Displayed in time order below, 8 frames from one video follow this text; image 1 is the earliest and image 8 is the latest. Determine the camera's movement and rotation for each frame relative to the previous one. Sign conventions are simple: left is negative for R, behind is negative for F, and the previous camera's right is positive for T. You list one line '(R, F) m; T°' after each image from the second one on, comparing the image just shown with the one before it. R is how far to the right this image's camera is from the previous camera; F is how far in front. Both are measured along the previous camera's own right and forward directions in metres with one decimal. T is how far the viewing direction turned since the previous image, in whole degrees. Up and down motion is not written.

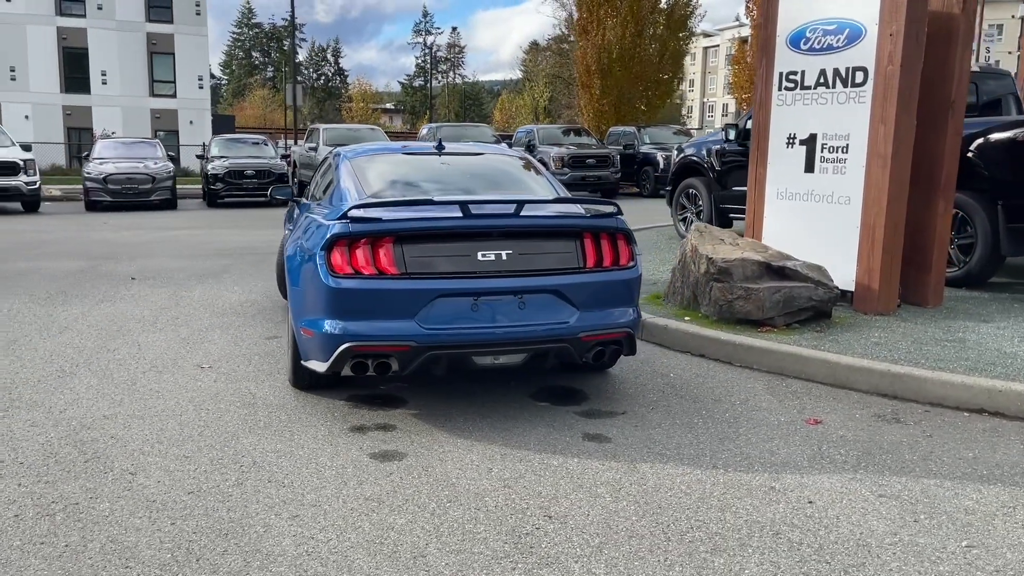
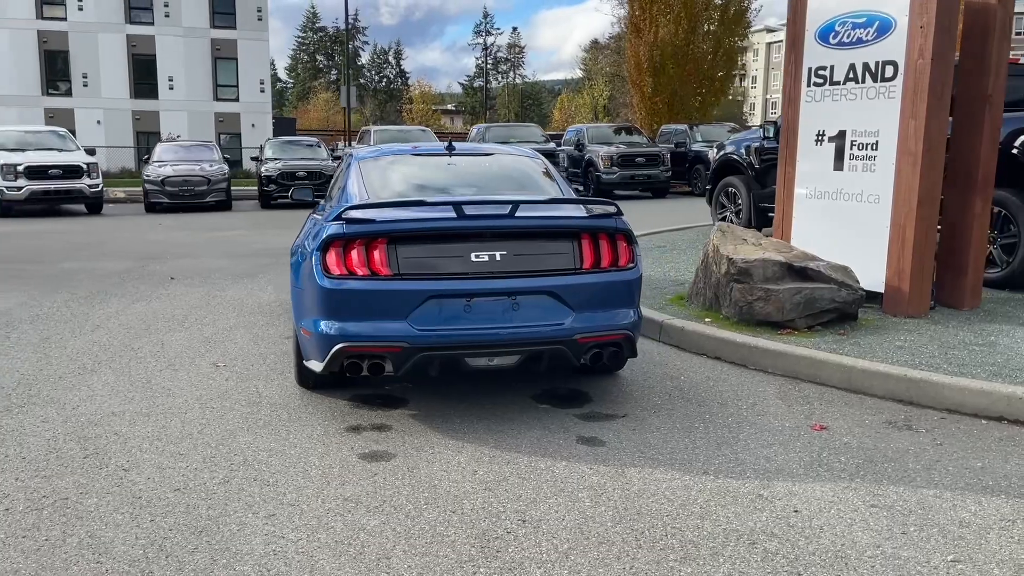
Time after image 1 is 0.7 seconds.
(+0.4, 0.0) m; -4°
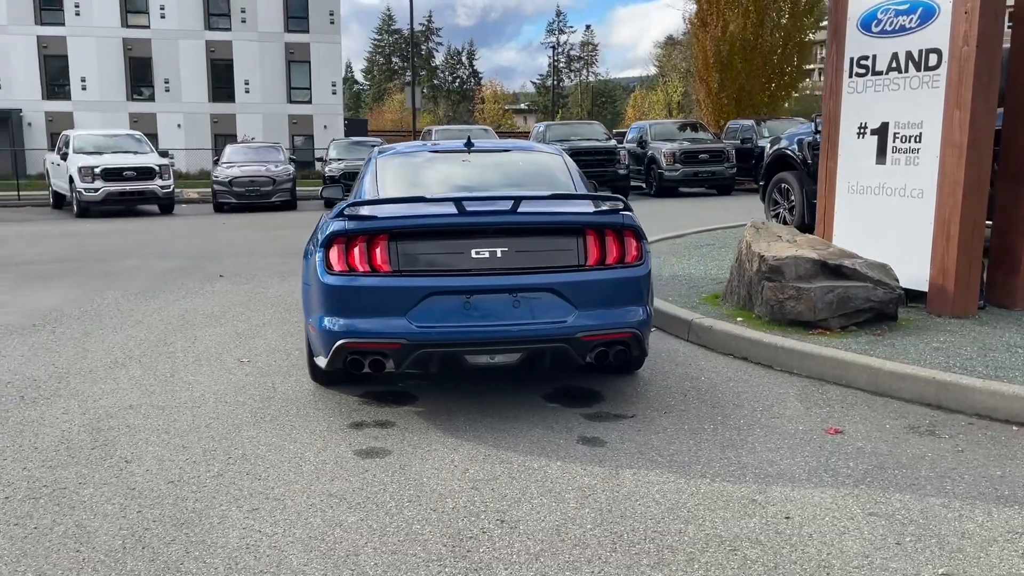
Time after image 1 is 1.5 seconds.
(+0.4, +0.1) m; -5°
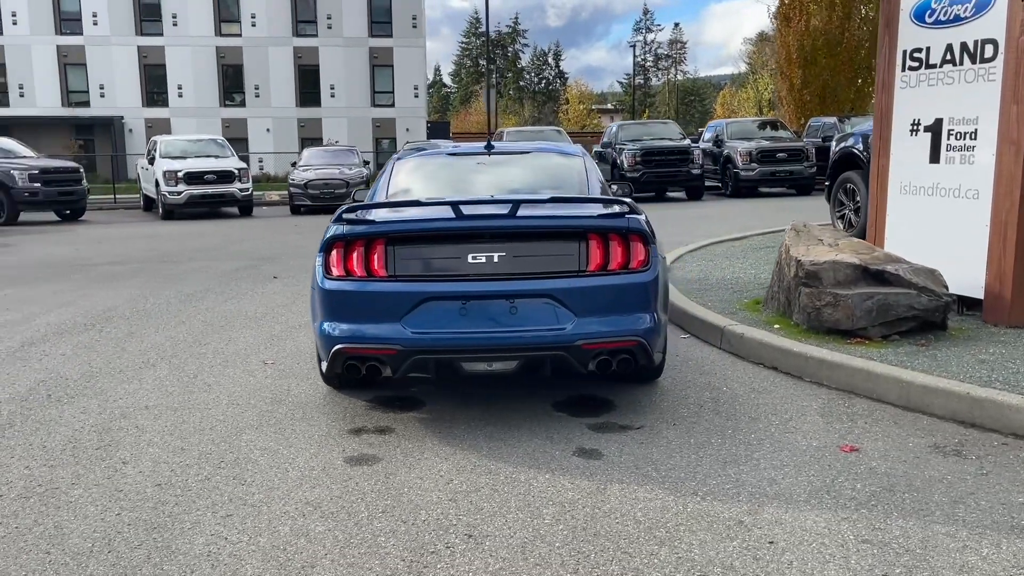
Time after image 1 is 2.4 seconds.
(+0.5, +0.1) m; -6°
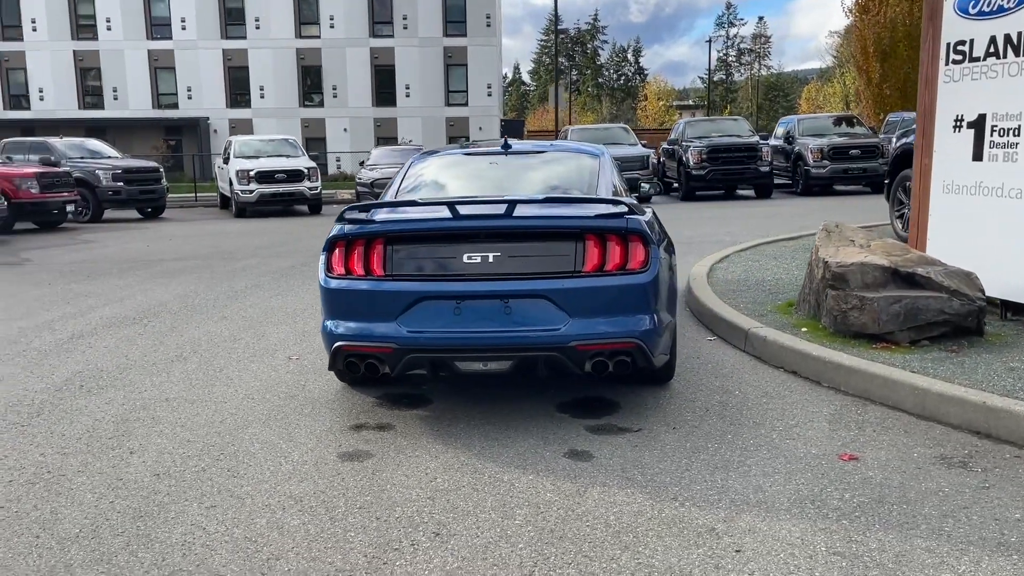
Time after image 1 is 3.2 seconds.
(+0.4, 0.0) m; -5°
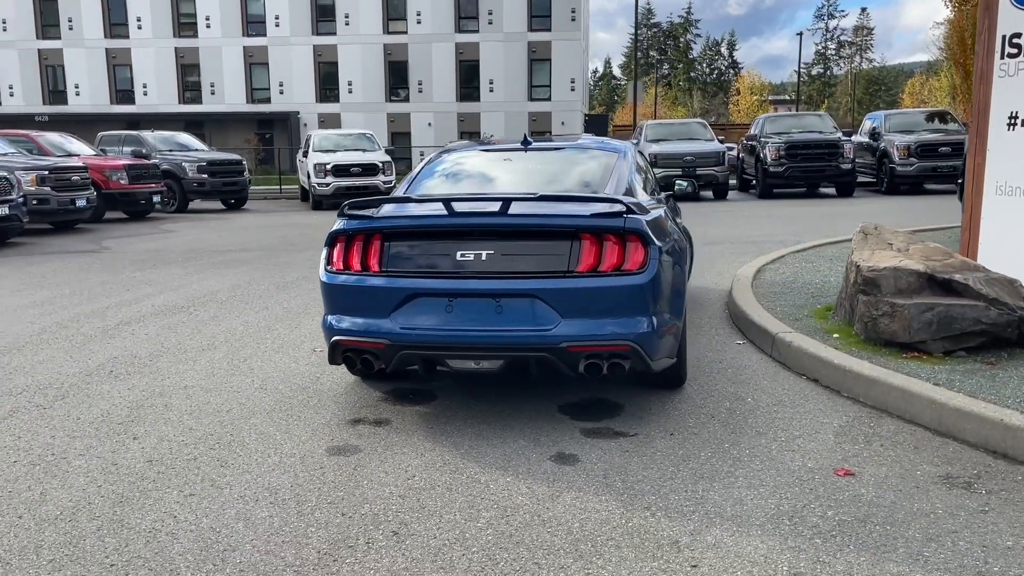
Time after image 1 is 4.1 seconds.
(+0.5, +0.1) m; -6°
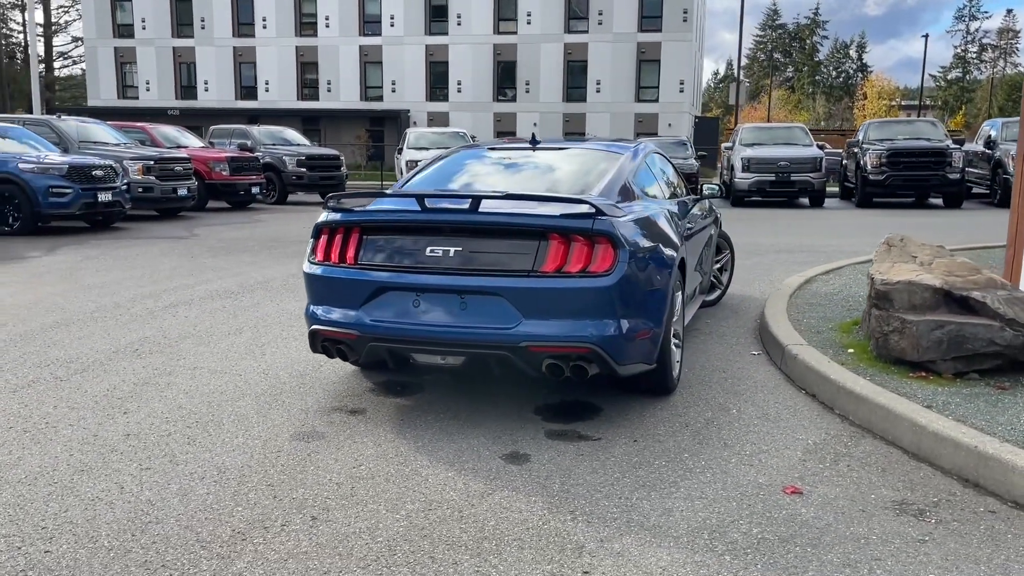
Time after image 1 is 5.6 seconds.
(+0.7, 0.0) m; -7°
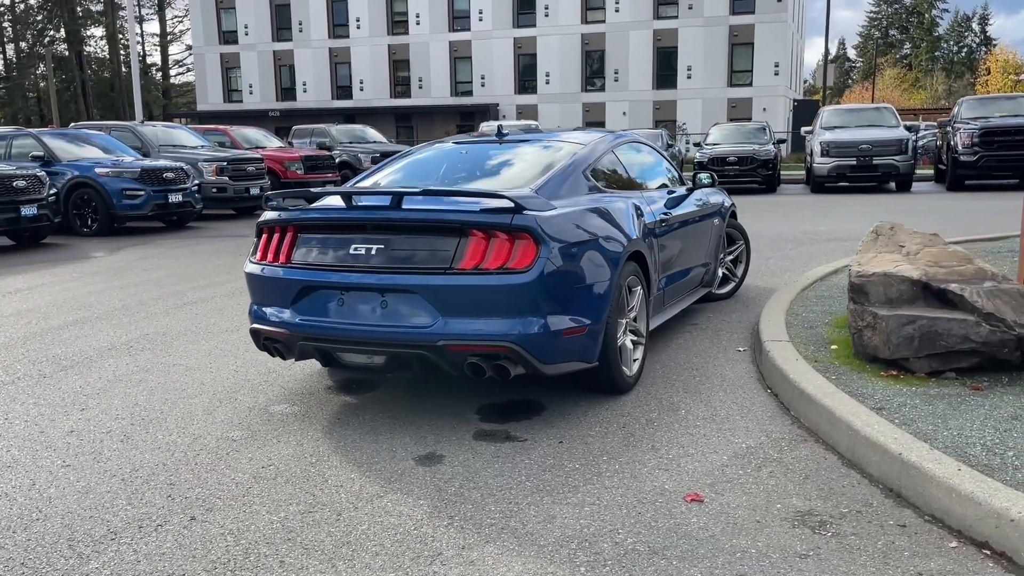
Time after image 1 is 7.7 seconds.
(+0.9, +0.2) m; -7°
